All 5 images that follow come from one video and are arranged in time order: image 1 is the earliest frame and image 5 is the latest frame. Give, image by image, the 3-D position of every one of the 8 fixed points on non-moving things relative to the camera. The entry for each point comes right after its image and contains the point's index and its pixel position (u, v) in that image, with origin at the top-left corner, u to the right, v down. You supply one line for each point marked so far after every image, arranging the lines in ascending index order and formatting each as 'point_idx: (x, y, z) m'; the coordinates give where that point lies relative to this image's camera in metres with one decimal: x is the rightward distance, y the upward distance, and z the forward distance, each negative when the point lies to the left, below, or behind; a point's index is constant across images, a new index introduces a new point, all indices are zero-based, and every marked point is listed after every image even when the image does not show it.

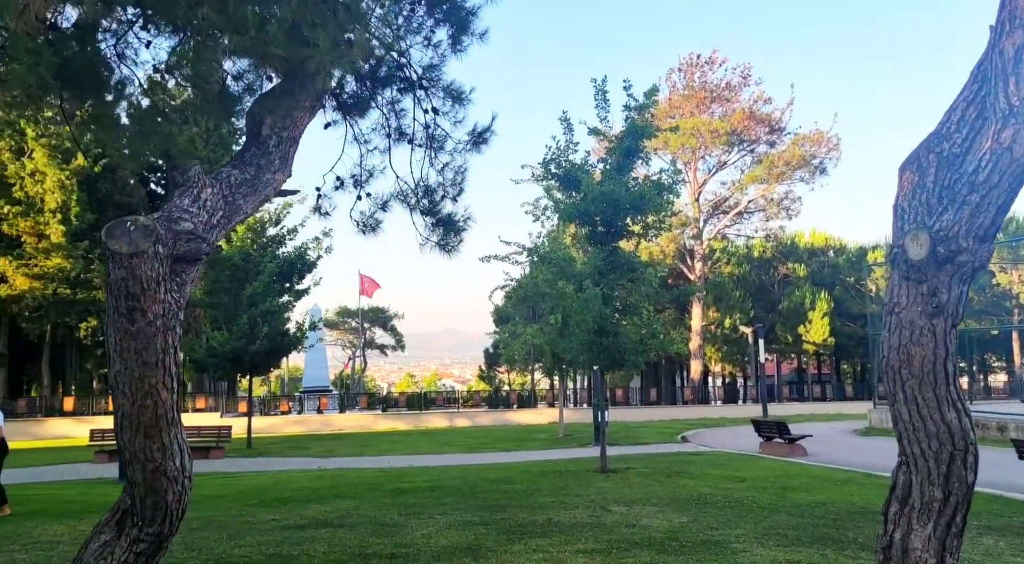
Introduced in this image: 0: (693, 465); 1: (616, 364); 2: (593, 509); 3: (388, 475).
0: (+3.8, -3.8, +17.6) m
1: (+2.1, -1.7, +16.9) m
2: (+1.1, -3.2, +11.8) m
3: (-2.5, -4.0, +17.2) m
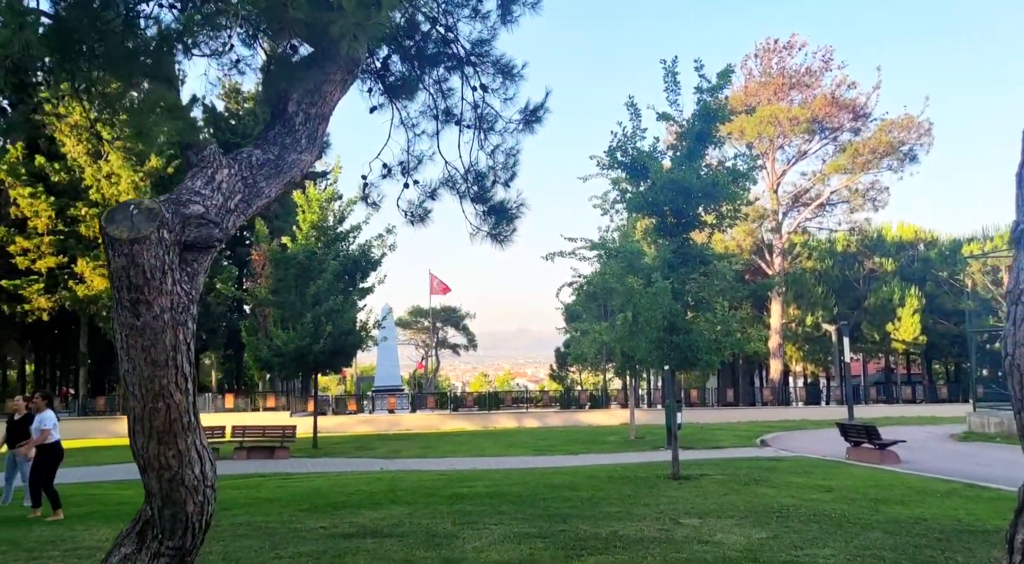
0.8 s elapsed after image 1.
0: (+5.1, -3.7, +16.4) m
1: (+3.3, -1.5, +15.9) m
2: (+1.9, -3.1, +10.8) m
3: (-1.2, -3.9, +16.6) m
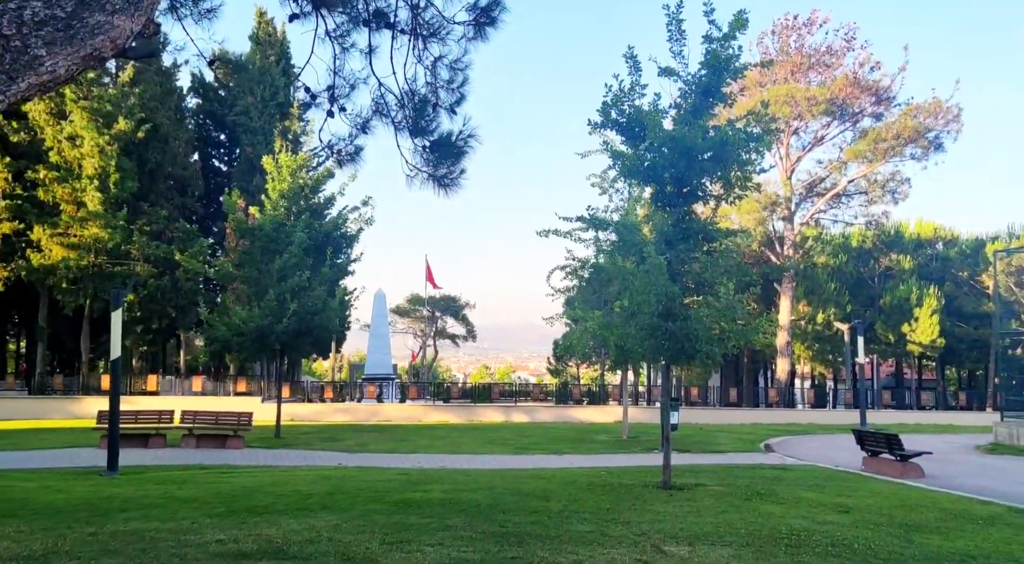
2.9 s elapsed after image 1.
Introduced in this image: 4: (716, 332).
0: (+4.6, -3.4, +14.2) m
1: (+2.8, -1.2, +13.7) m
2: (+1.3, -2.8, +8.7) m
3: (-1.7, -3.4, +14.4) m
4: (+3.3, -0.8, +13.6) m
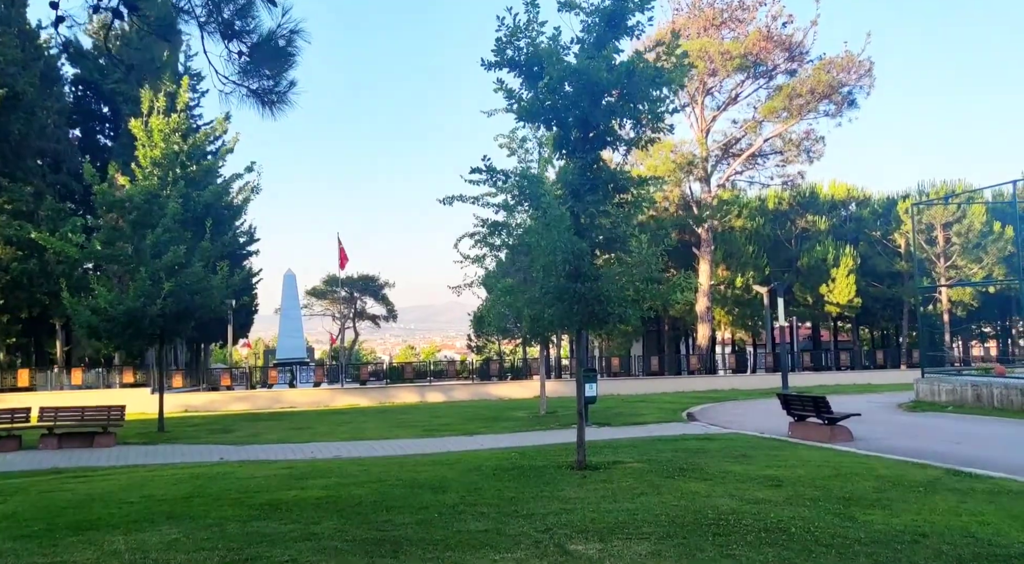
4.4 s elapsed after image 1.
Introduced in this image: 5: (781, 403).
0: (+3.0, -2.7, +12.9) m
1: (+1.2, -0.6, +12.2) m
2: (+0.2, -2.3, +7.1) m
3: (-3.3, -2.9, +12.6) m
4: (+1.7, -0.1, +12.2) m
5: (+5.3, -2.4, +16.6) m
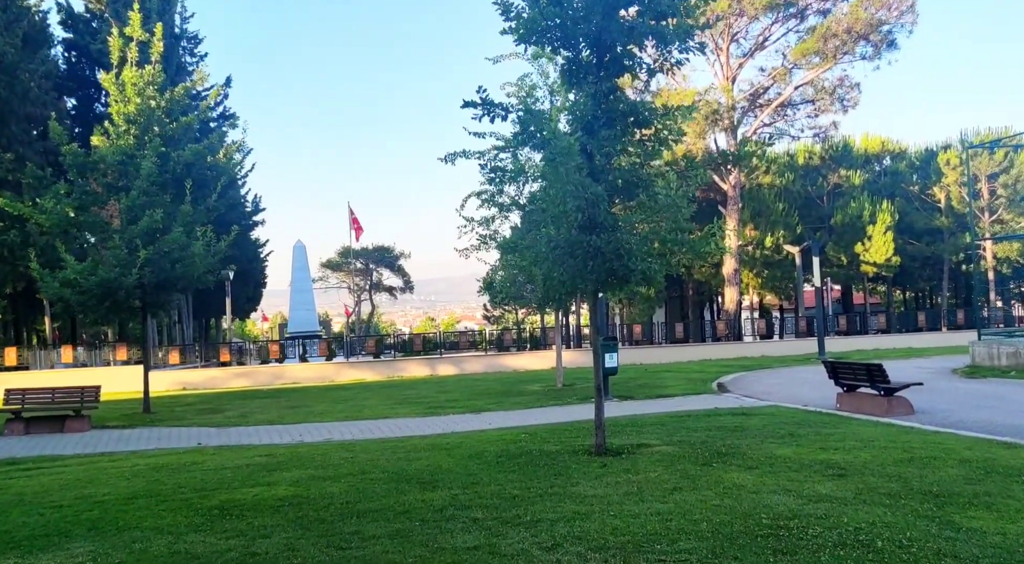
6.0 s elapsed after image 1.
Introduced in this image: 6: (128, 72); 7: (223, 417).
0: (+3.1, -2.1, +11.0) m
1: (+1.3, 0.0, +10.3) m
2: (+0.2, -1.9, +5.3) m
3: (-3.2, -2.4, +10.9) m
4: (+1.7, +0.5, +10.2) m
5: (+5.5, -1.6, +14.7) m
6: (-8.6, +4.6, +18.6) m
7: (-6.3, -3.0, +18.5) m
